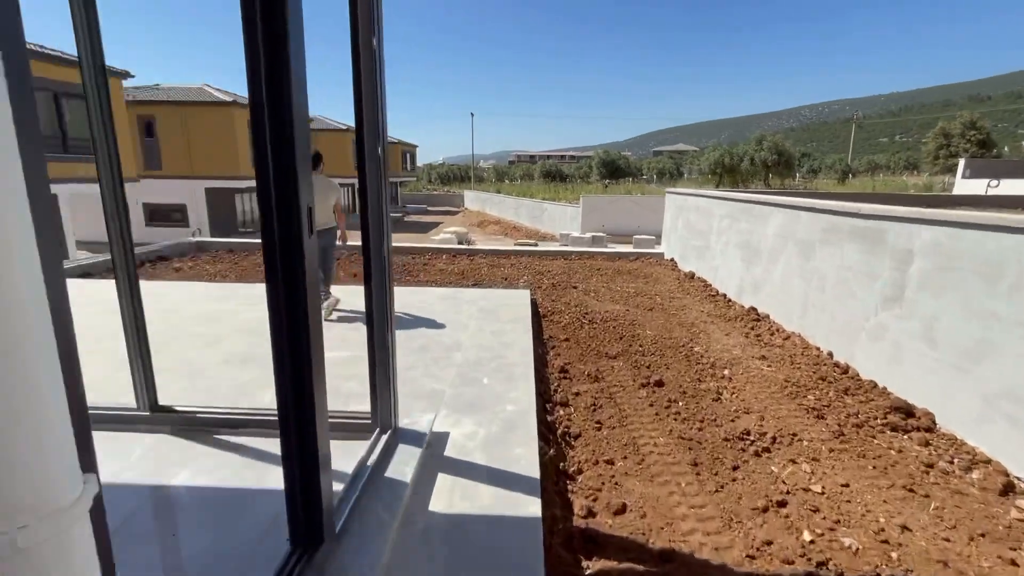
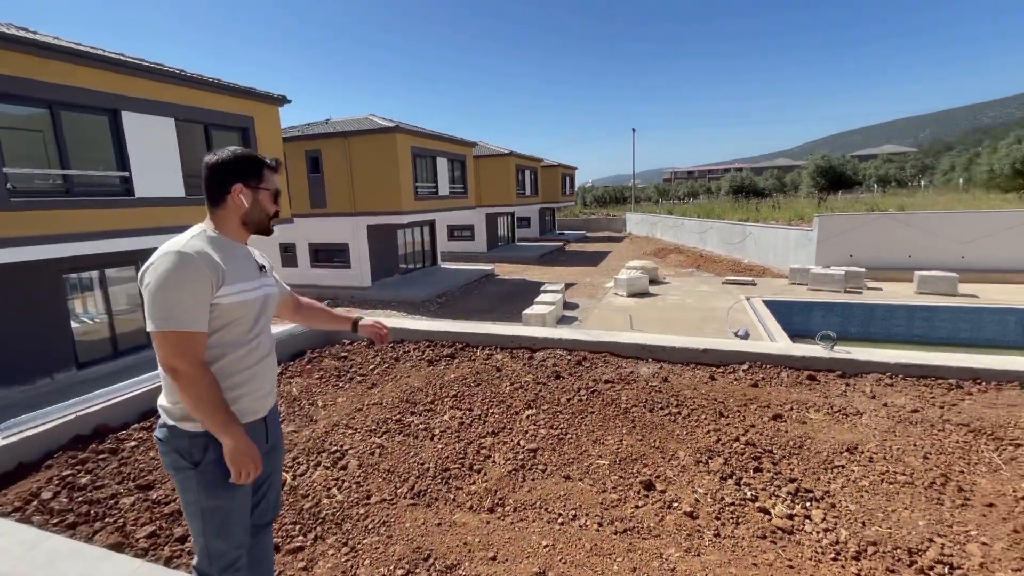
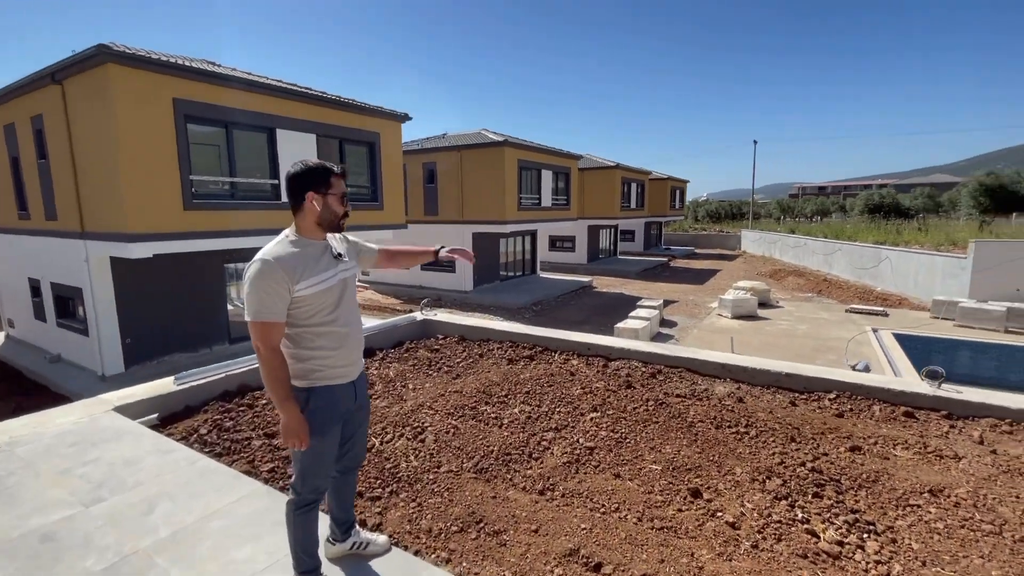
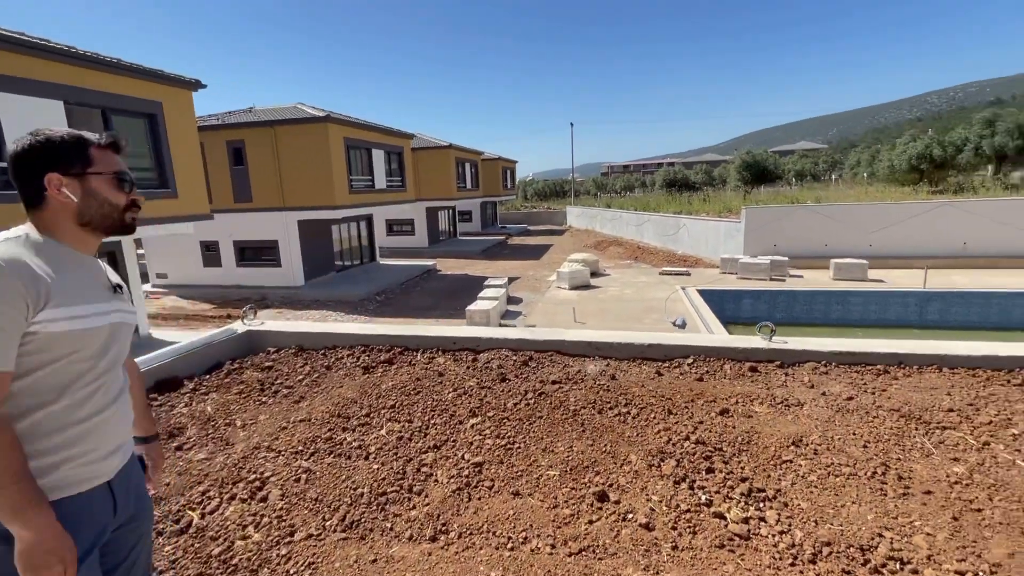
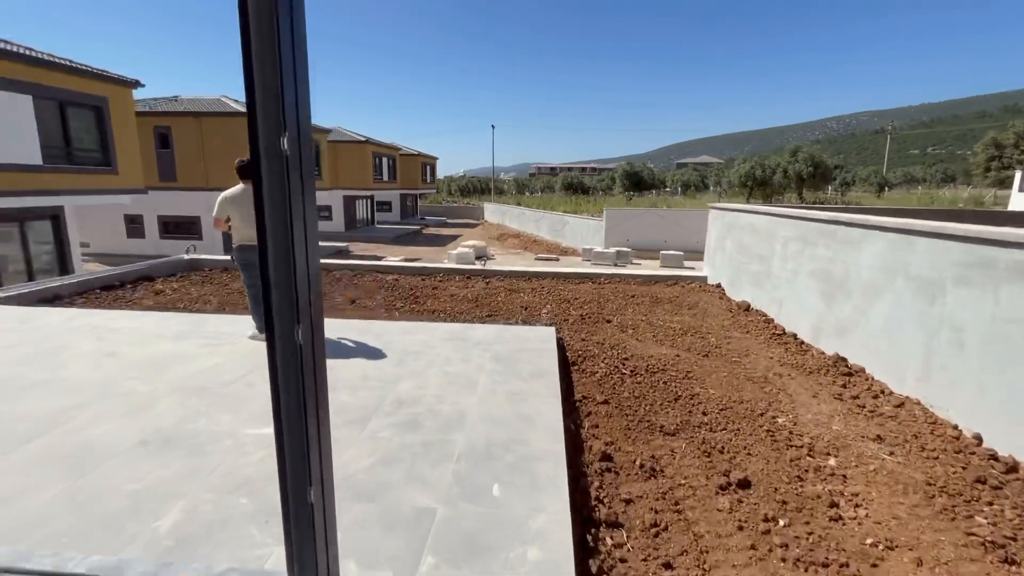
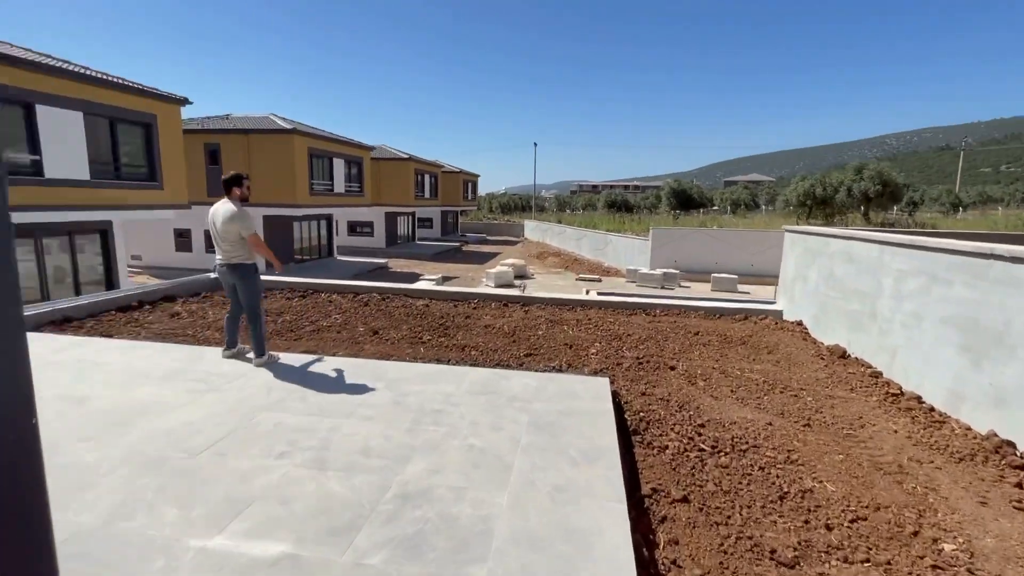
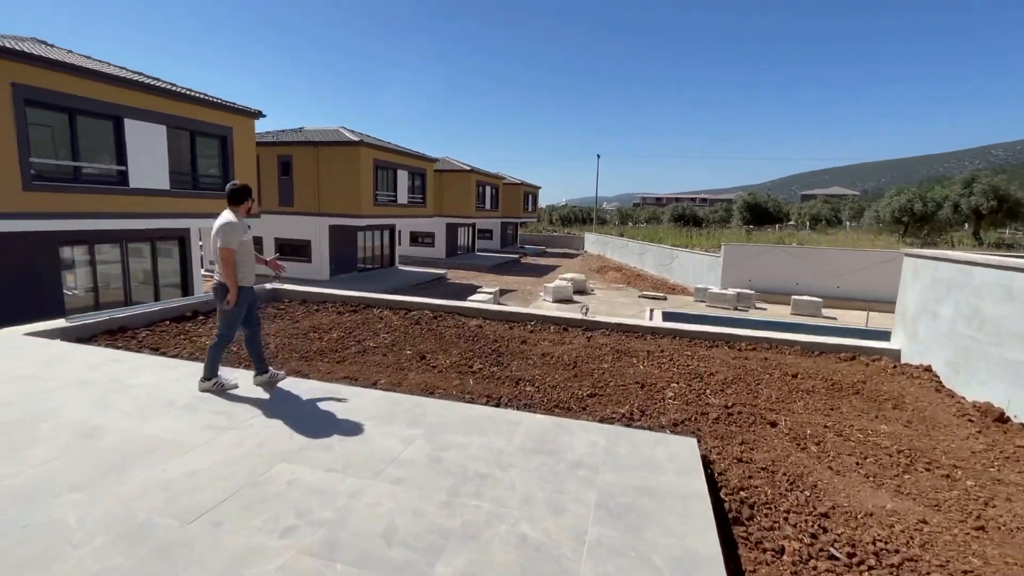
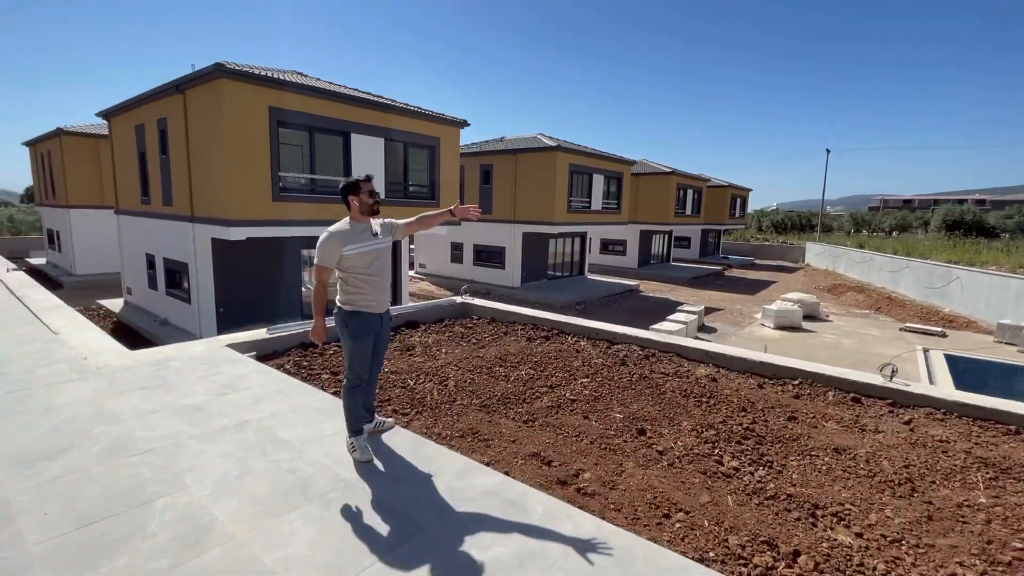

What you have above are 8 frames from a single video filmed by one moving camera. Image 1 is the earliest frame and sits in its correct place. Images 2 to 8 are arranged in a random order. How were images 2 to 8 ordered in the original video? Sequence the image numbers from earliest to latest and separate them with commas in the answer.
5, 6, 7, 8, 3, 2, 4
